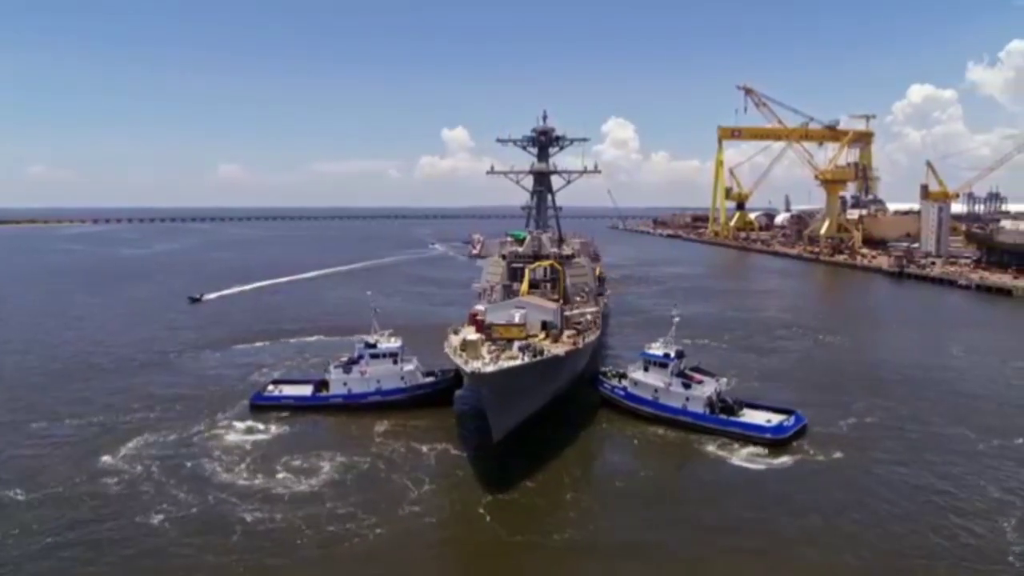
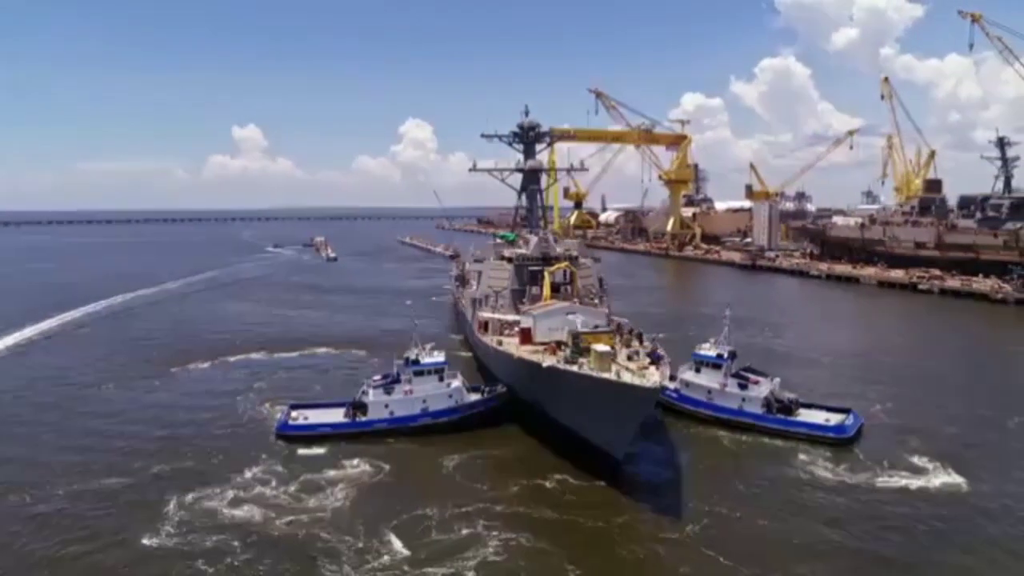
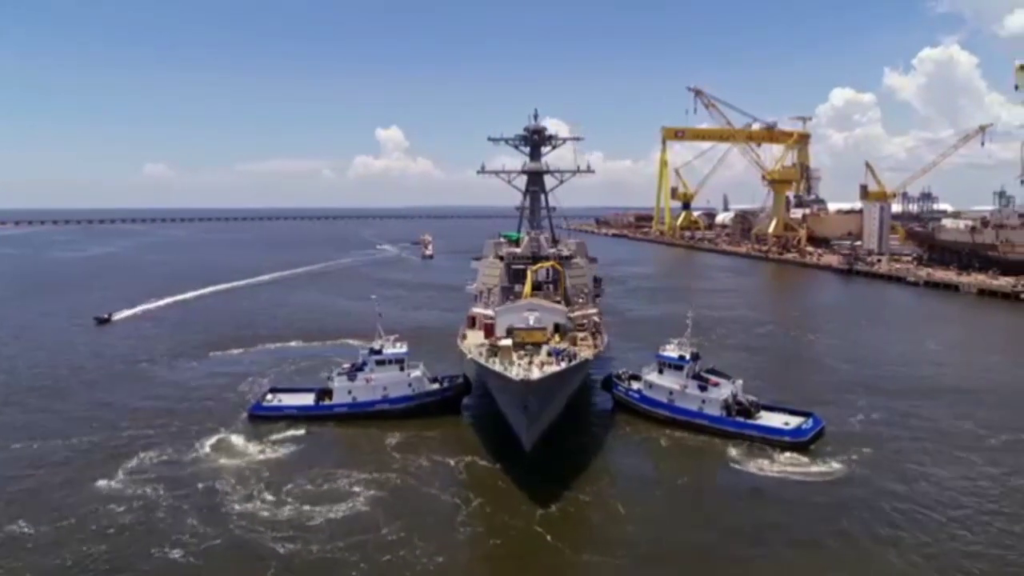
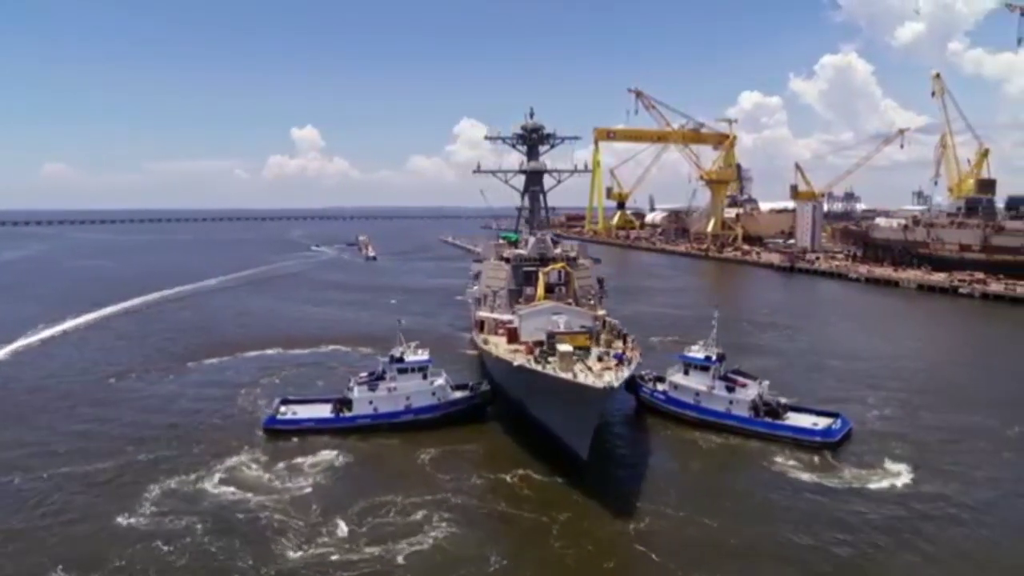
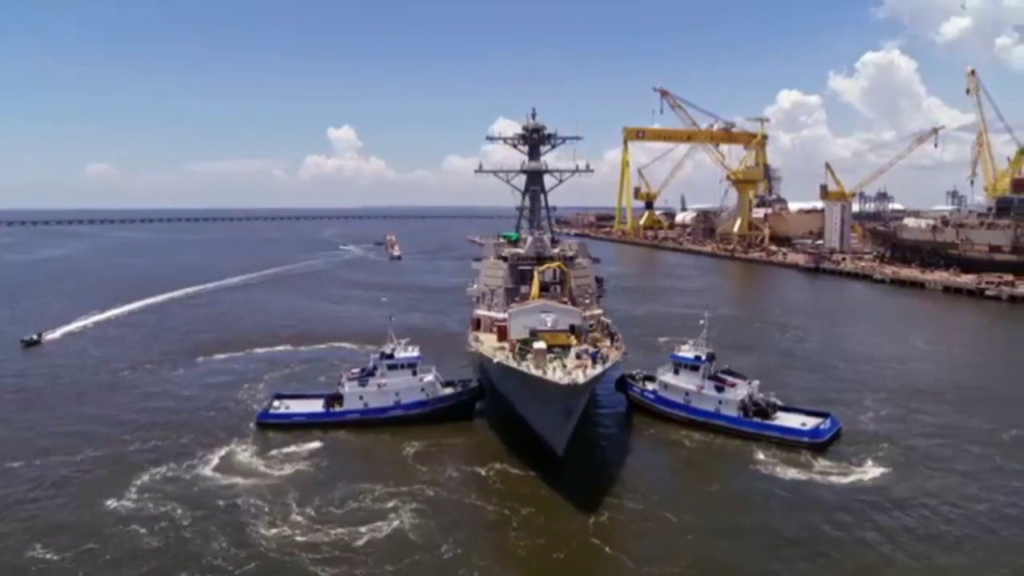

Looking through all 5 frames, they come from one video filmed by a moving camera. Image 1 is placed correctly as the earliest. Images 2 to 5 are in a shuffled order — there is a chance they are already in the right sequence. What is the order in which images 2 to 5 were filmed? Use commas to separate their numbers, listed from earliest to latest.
3, 5, 4, 2
